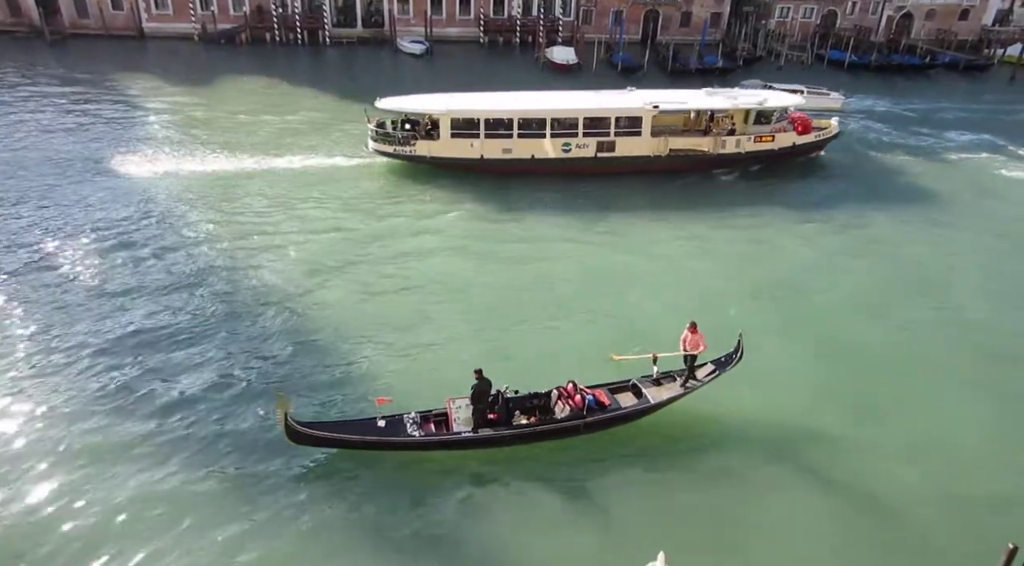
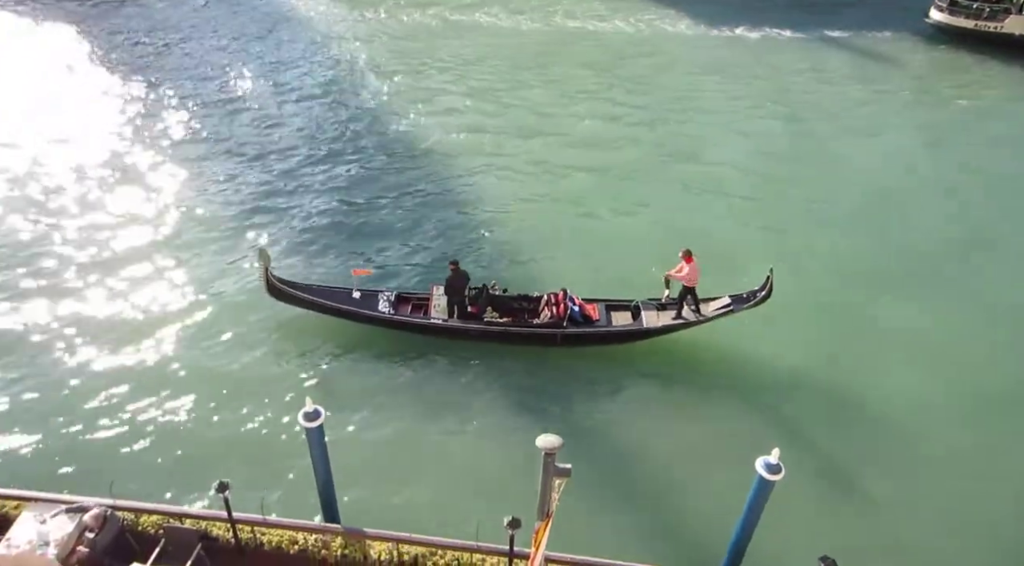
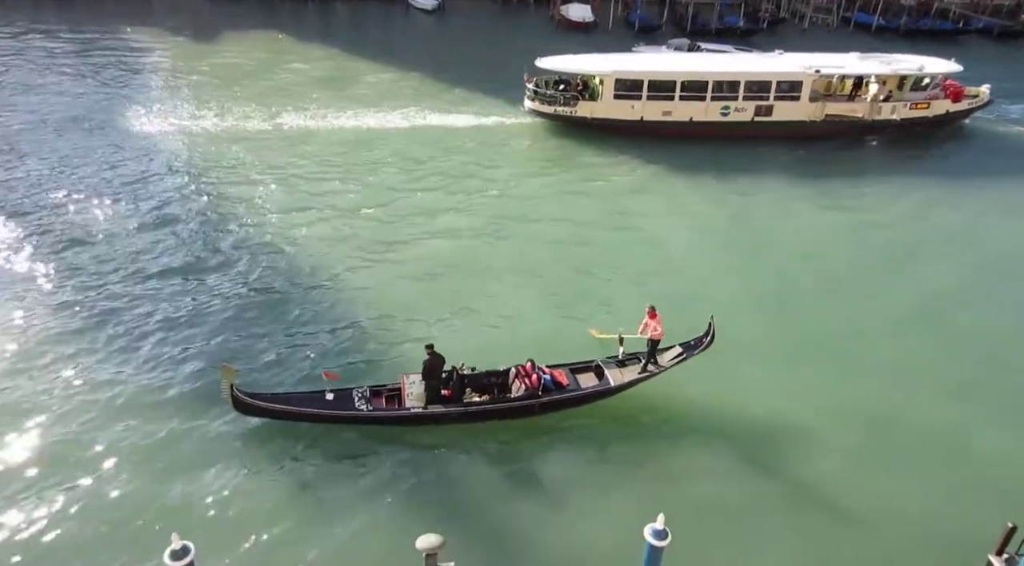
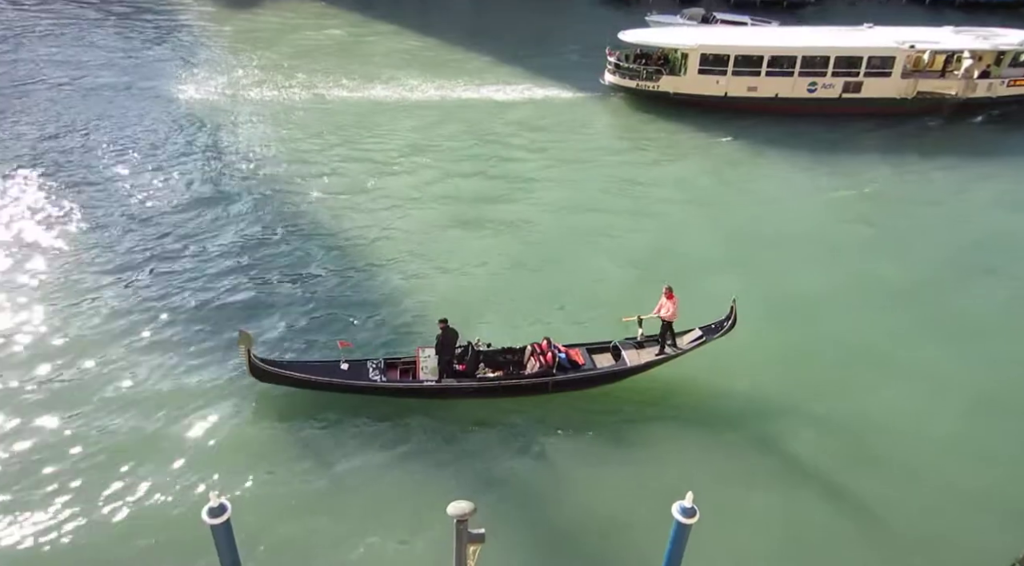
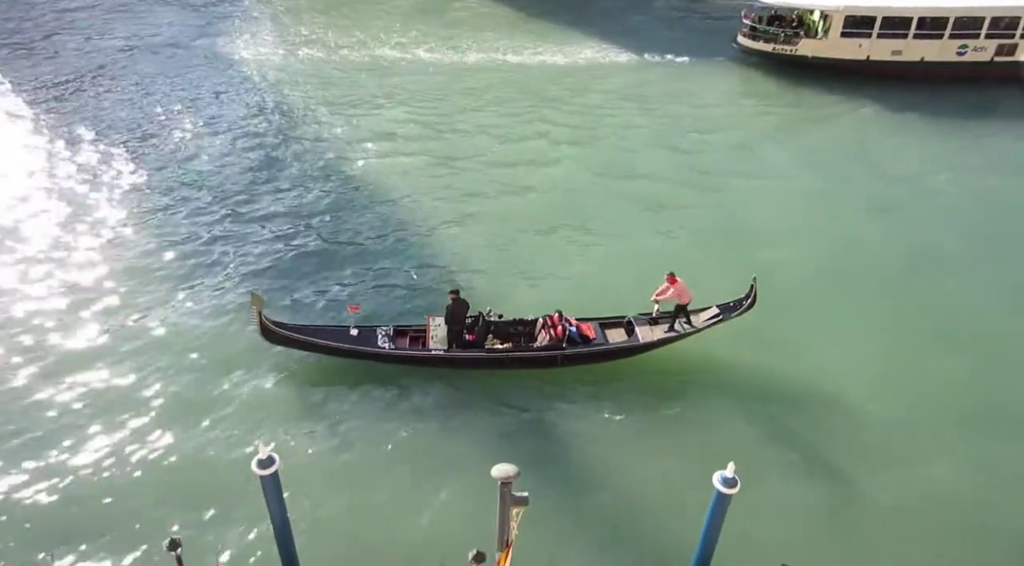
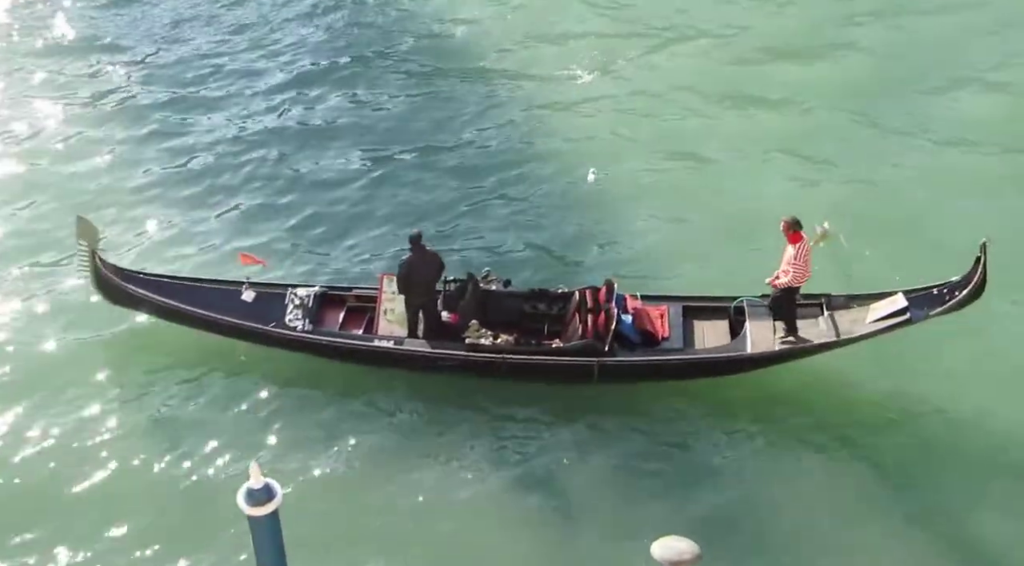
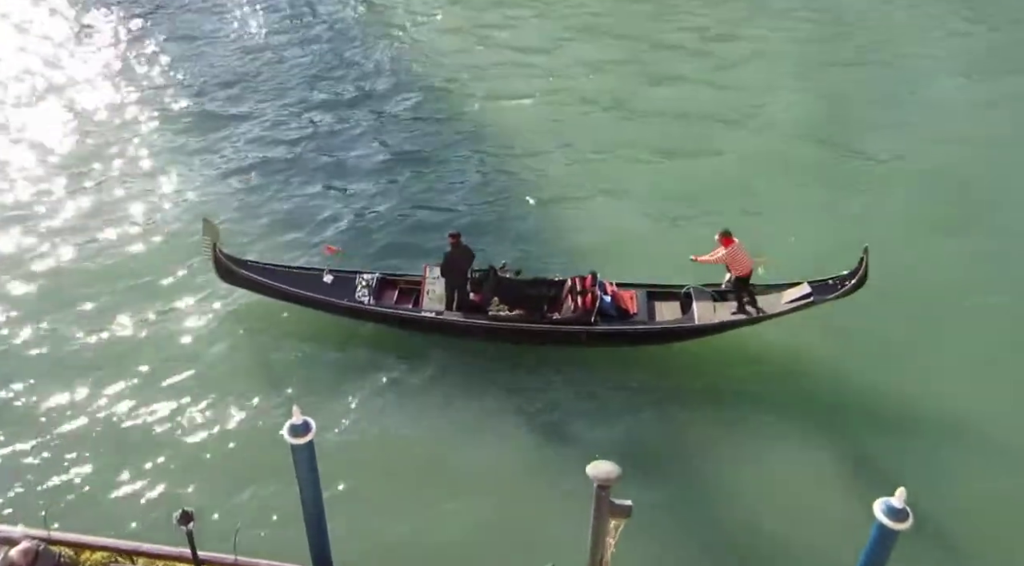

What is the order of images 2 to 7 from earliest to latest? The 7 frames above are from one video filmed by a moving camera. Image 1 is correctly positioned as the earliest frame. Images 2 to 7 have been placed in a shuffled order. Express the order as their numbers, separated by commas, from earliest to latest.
3, 4, 5, 2, 7, 6
